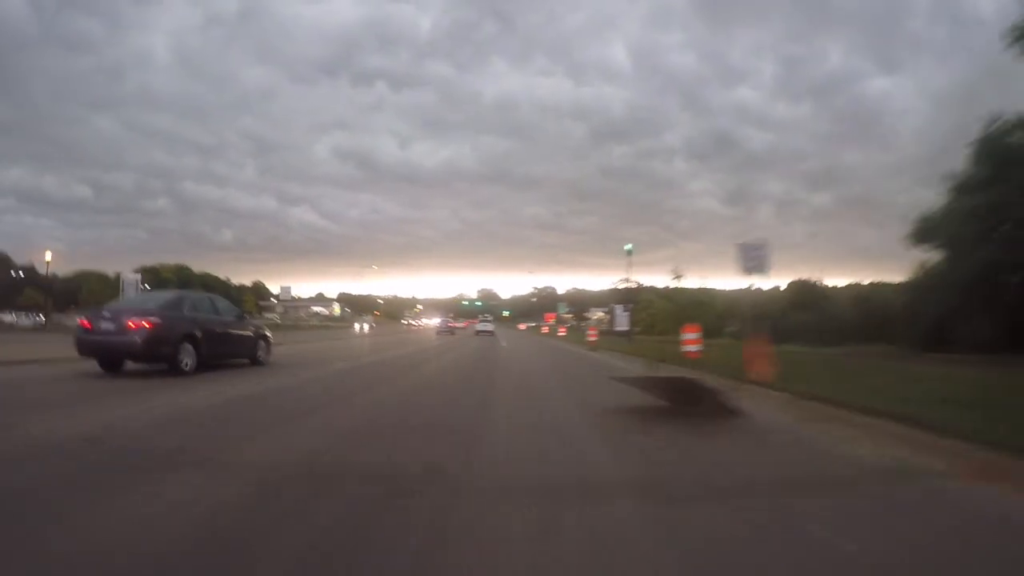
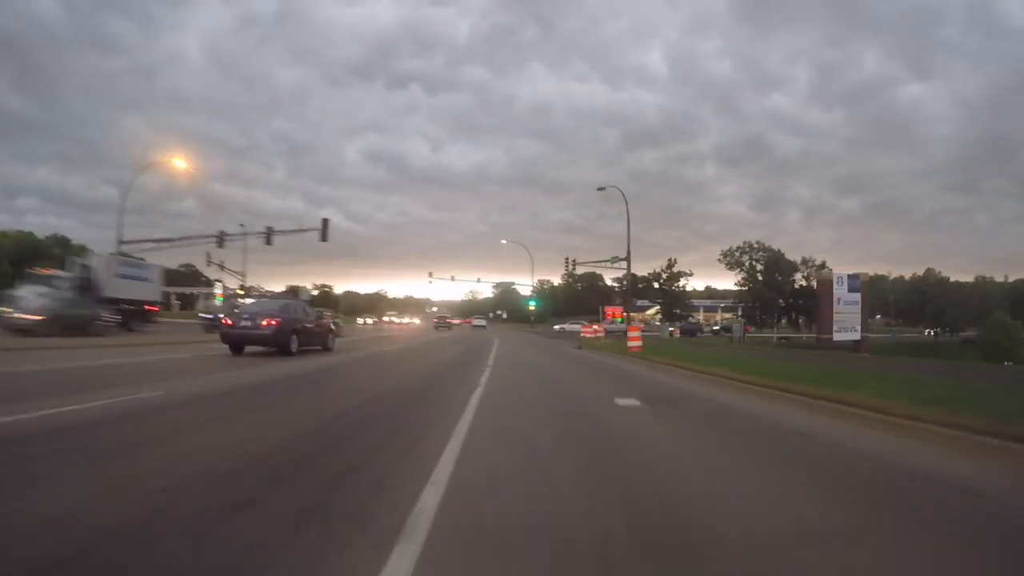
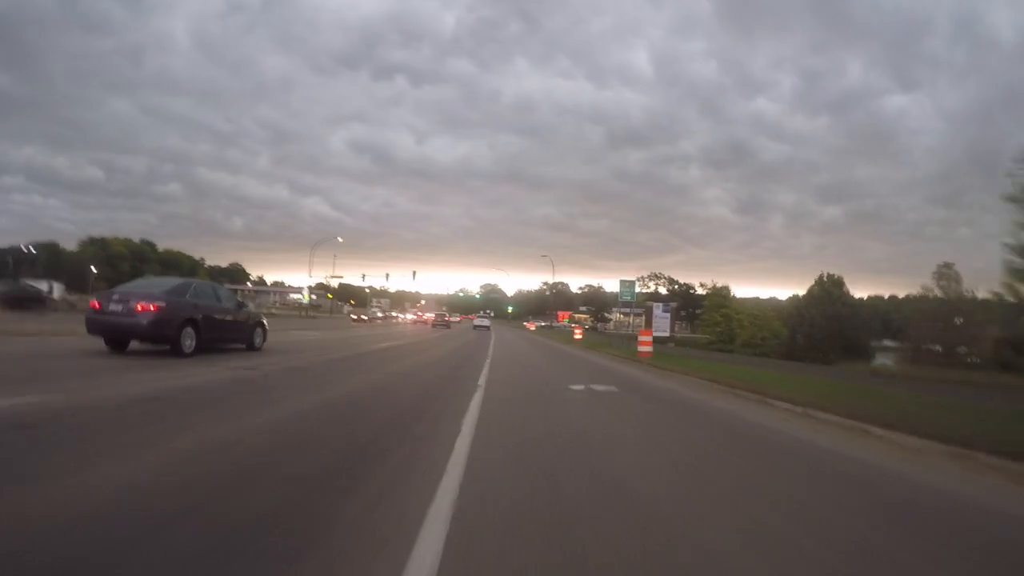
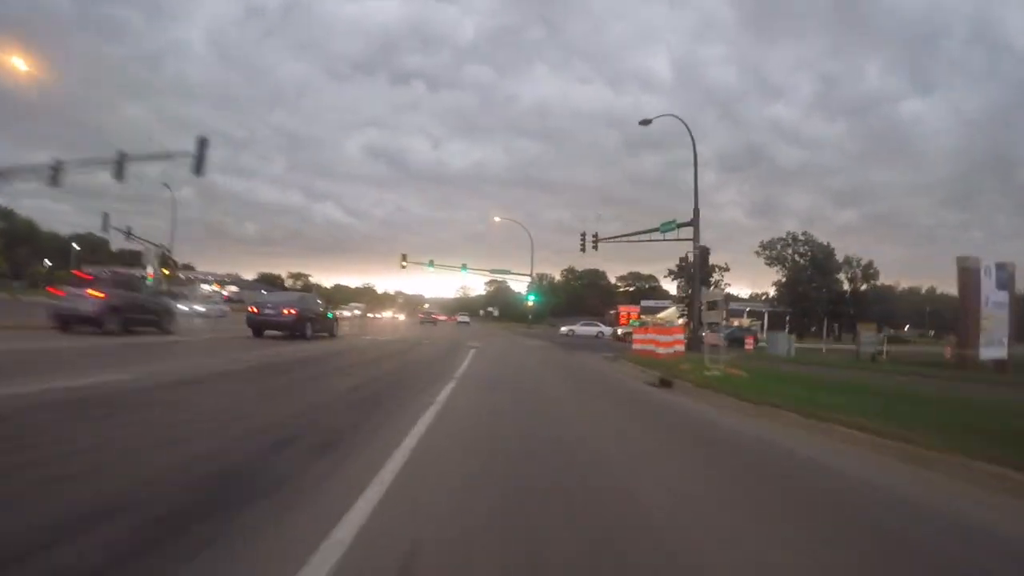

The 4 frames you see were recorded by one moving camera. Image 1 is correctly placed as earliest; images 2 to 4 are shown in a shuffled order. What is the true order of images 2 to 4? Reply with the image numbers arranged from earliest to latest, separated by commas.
3, 2, 4
